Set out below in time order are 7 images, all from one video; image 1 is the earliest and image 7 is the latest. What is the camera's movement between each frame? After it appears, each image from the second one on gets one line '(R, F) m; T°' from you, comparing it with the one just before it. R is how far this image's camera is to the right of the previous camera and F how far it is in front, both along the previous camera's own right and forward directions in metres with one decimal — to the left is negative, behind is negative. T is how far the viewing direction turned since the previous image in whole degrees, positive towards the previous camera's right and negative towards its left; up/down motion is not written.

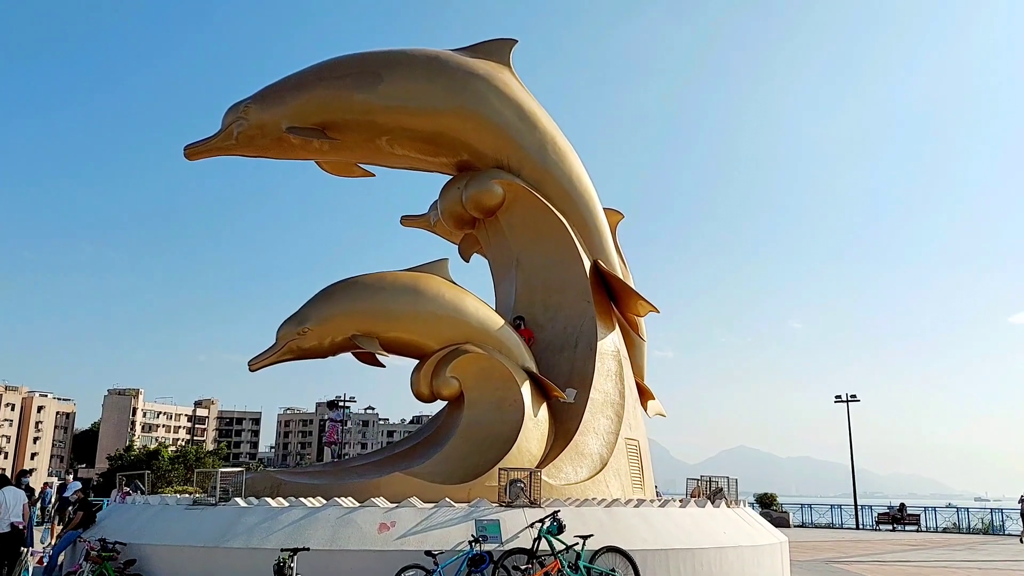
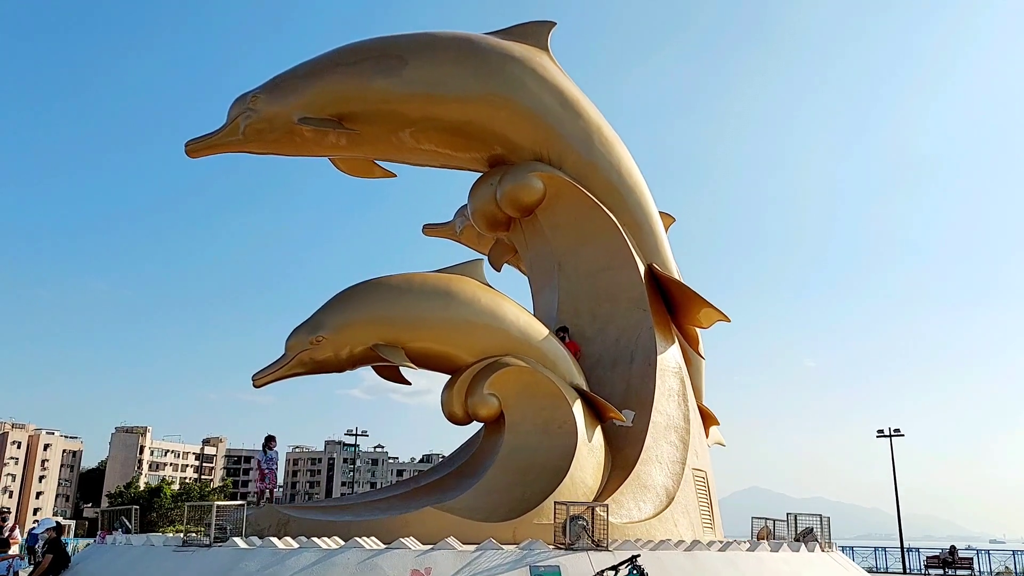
(-0.4, +1.5) m; -1°
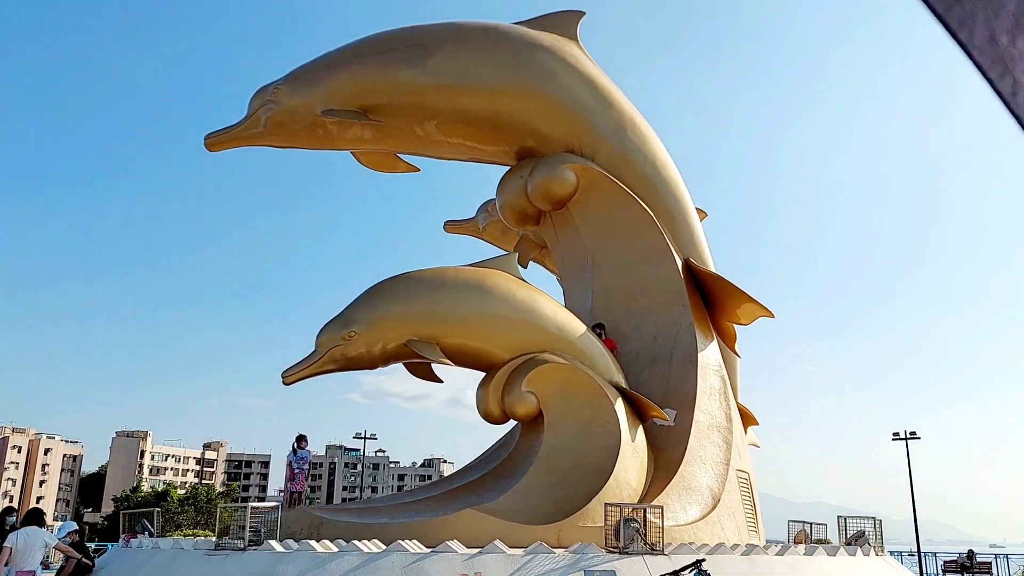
(-0.4, +0.3) m; 0°
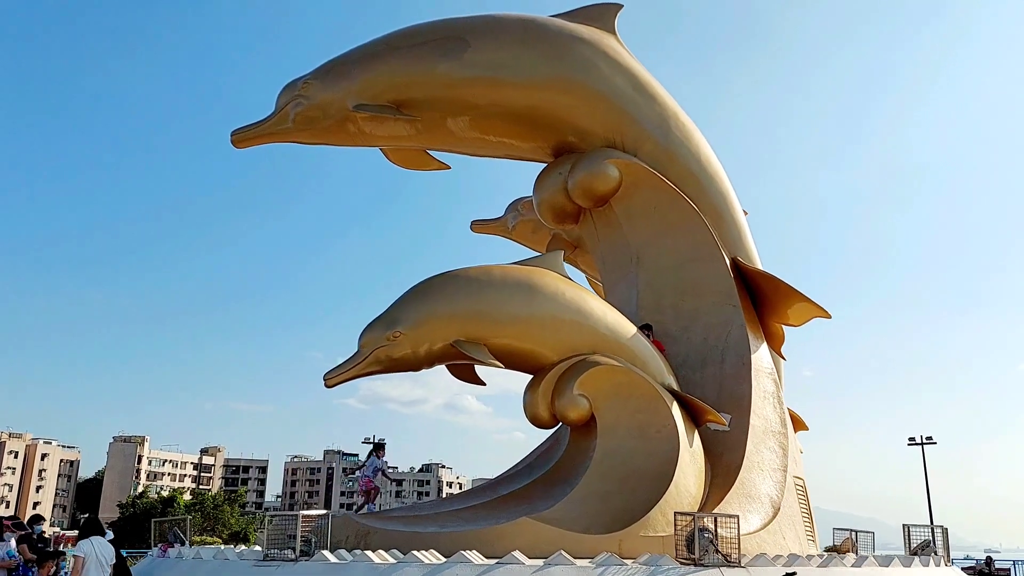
(-0.5, +0.3) m; 0°
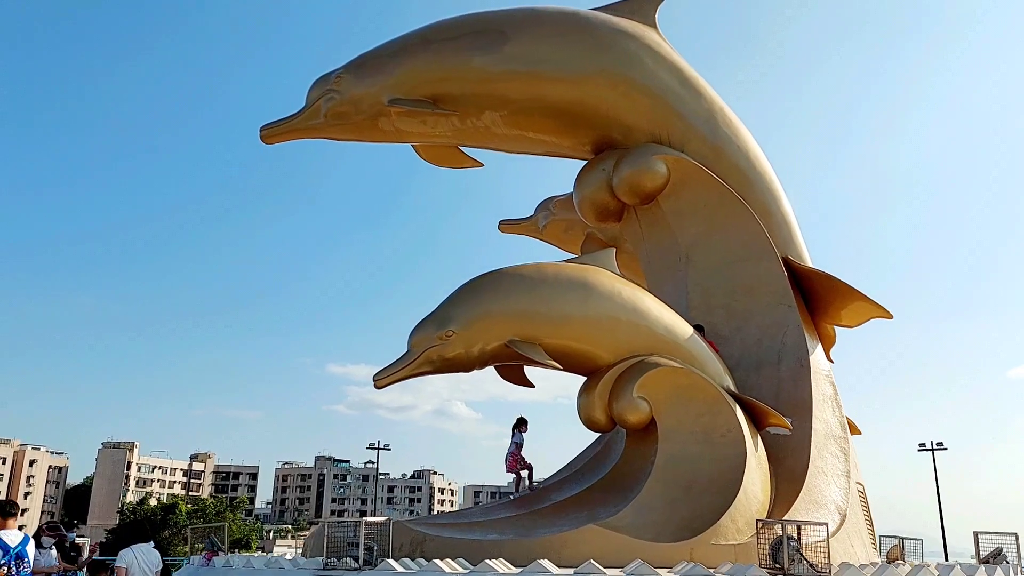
(-0.6, +0.3) m; +1°
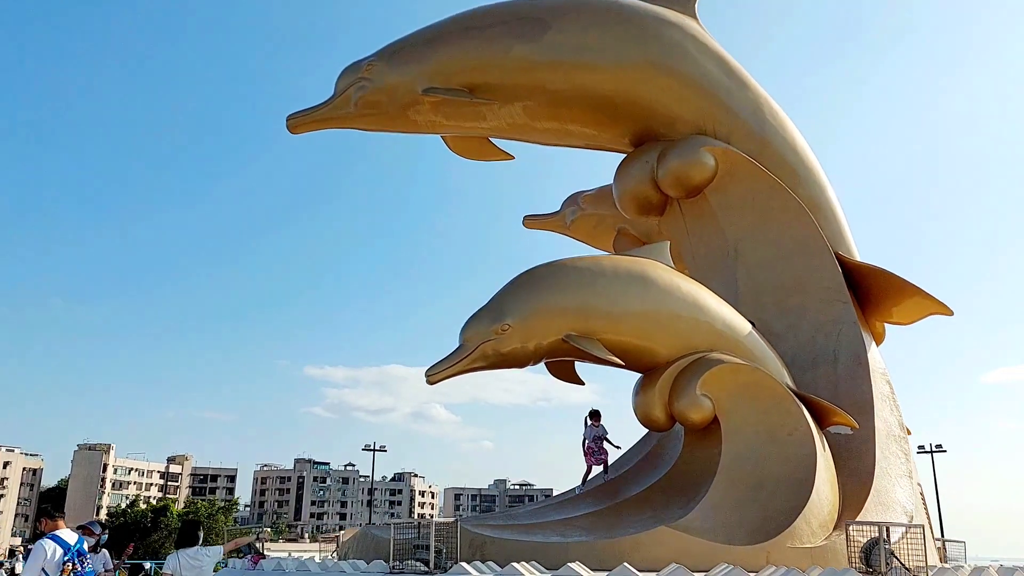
(-0.7, +0.3) m; +1°
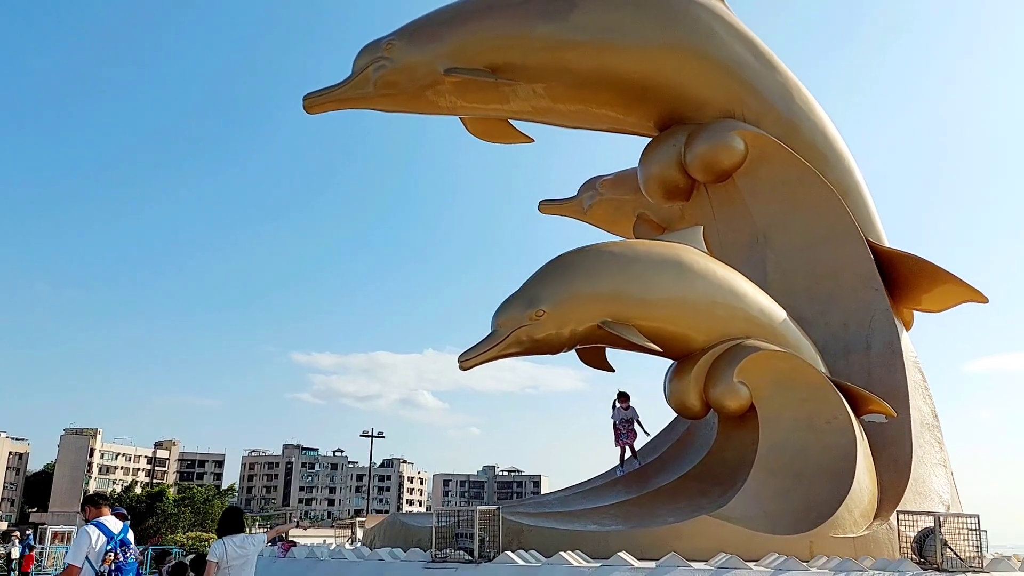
(-0.4, +0.2) m; +1°
